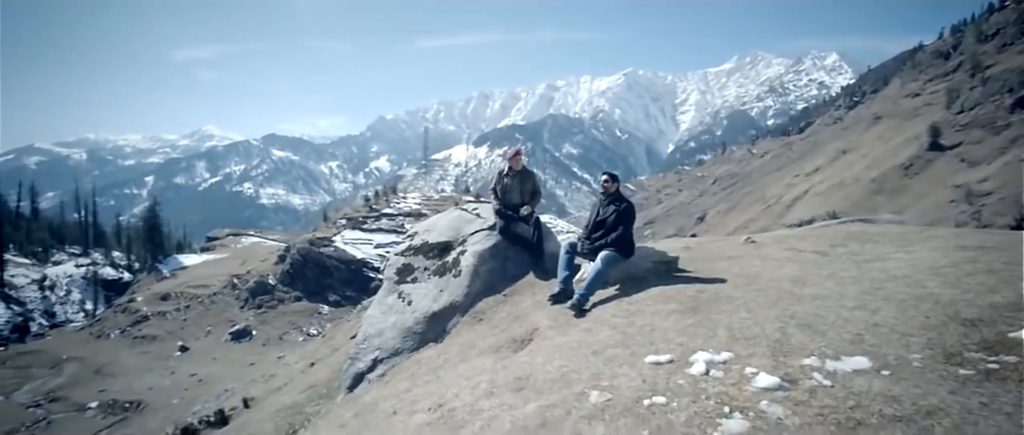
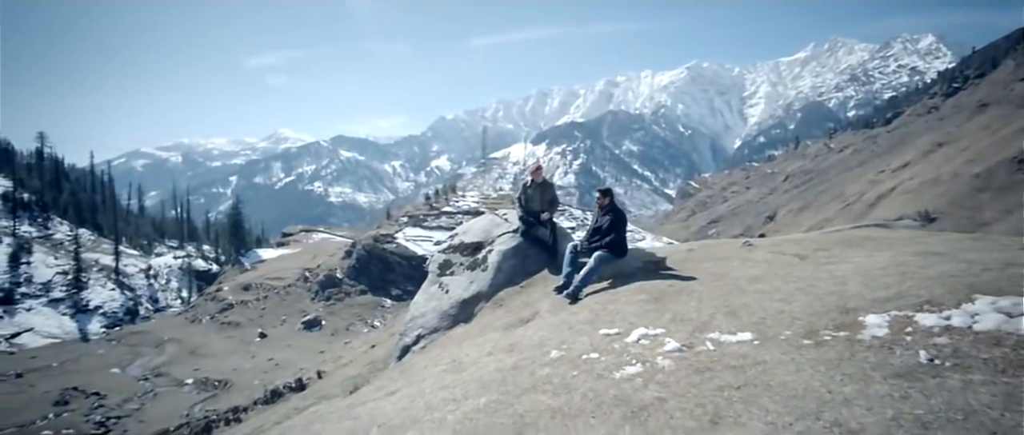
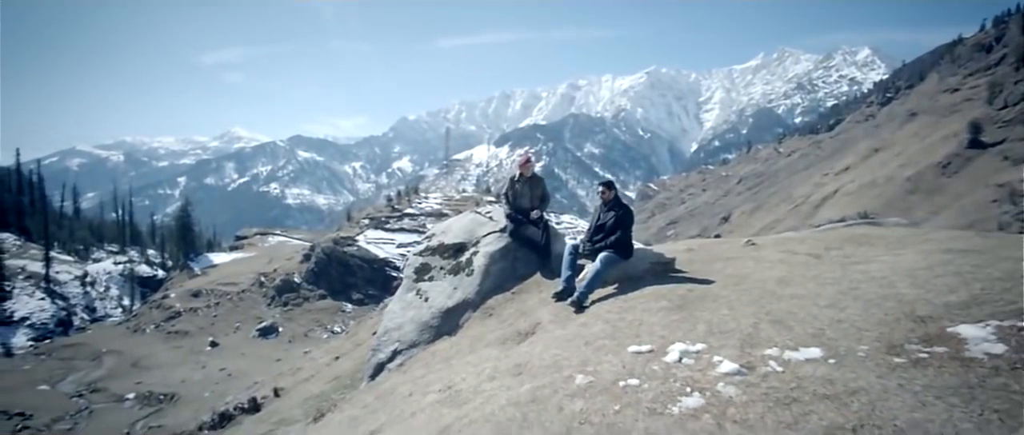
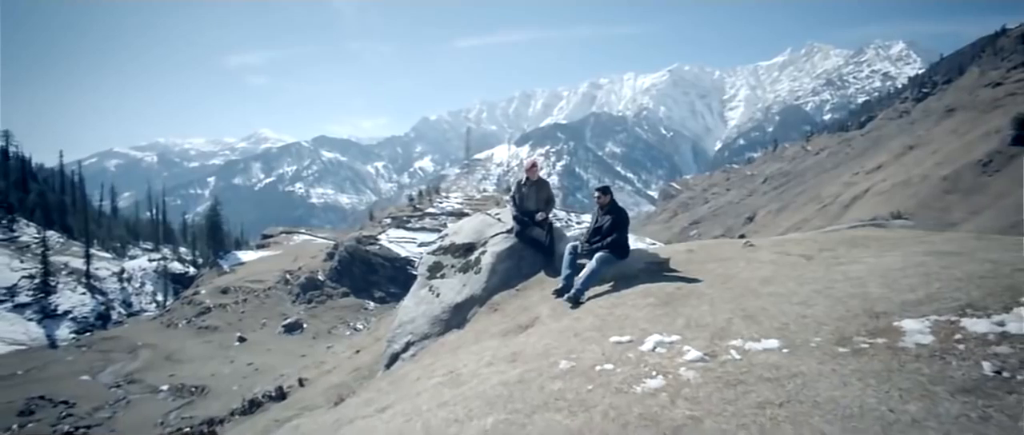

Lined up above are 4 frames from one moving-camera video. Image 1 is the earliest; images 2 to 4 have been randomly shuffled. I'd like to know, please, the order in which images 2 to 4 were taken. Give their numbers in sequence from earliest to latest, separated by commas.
3, 4, 2
